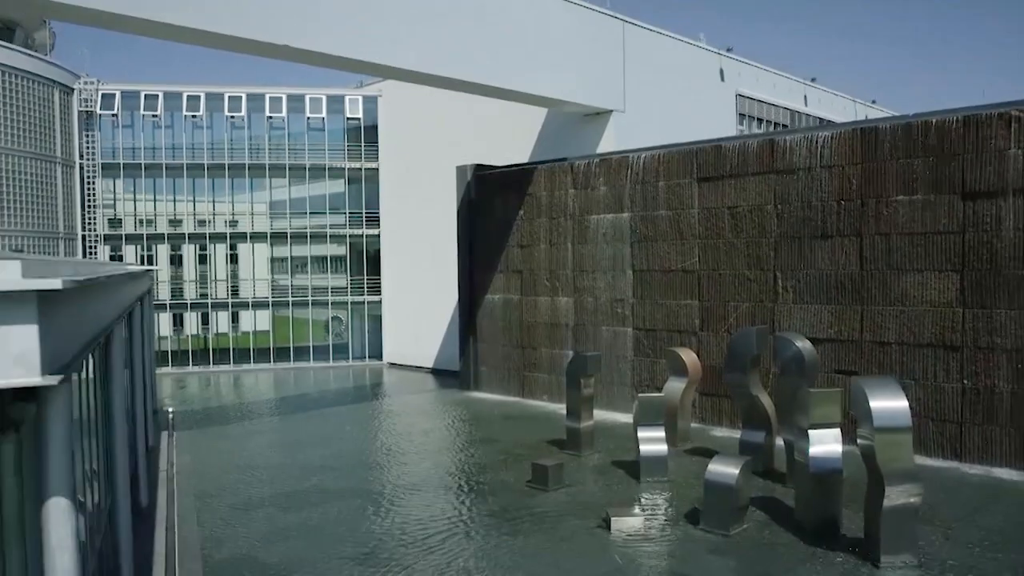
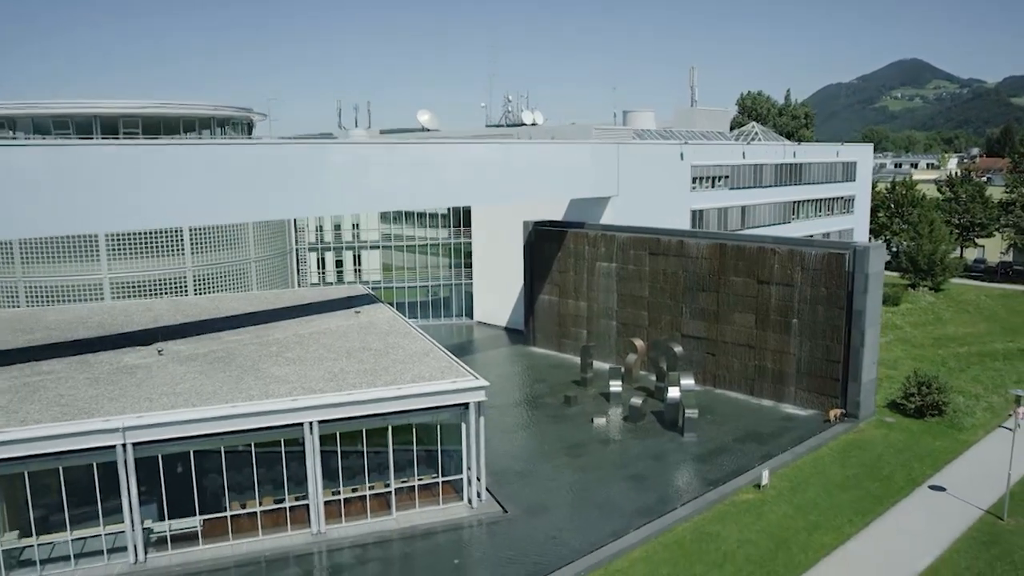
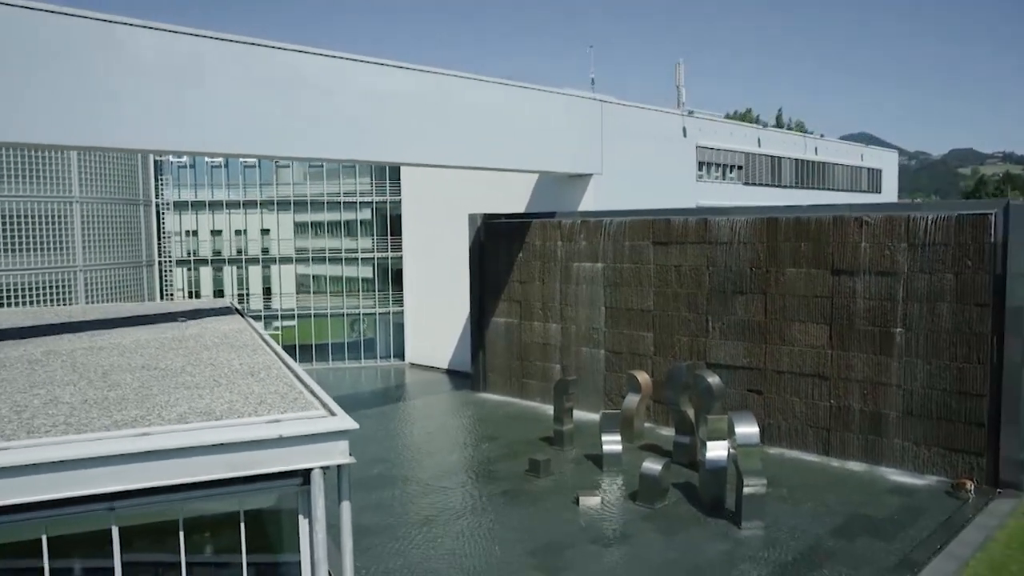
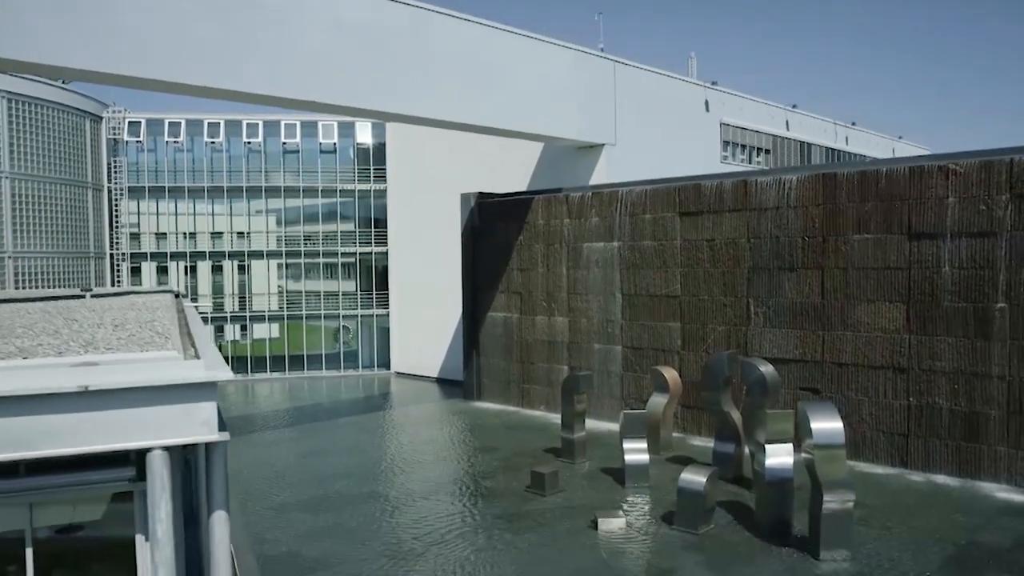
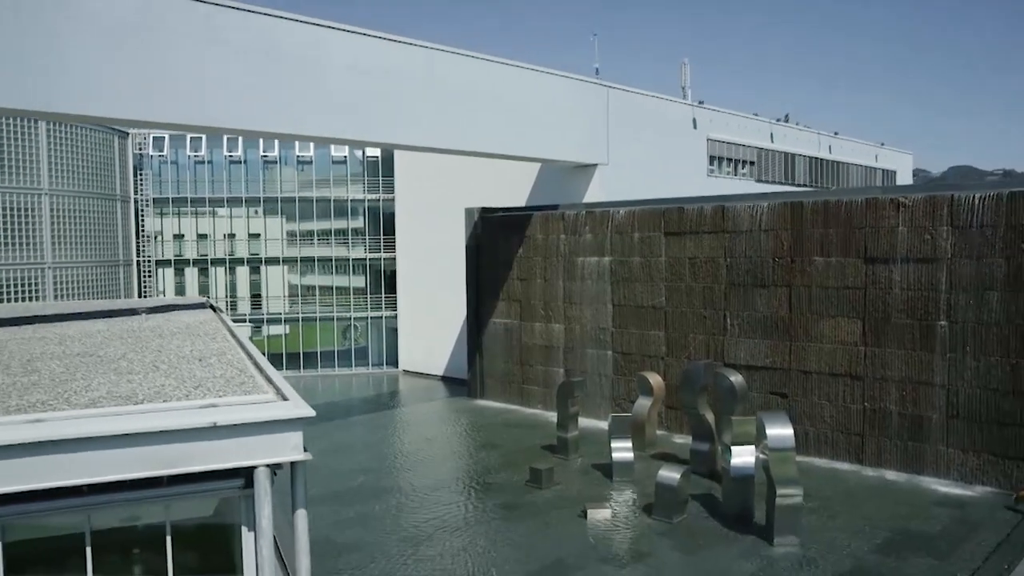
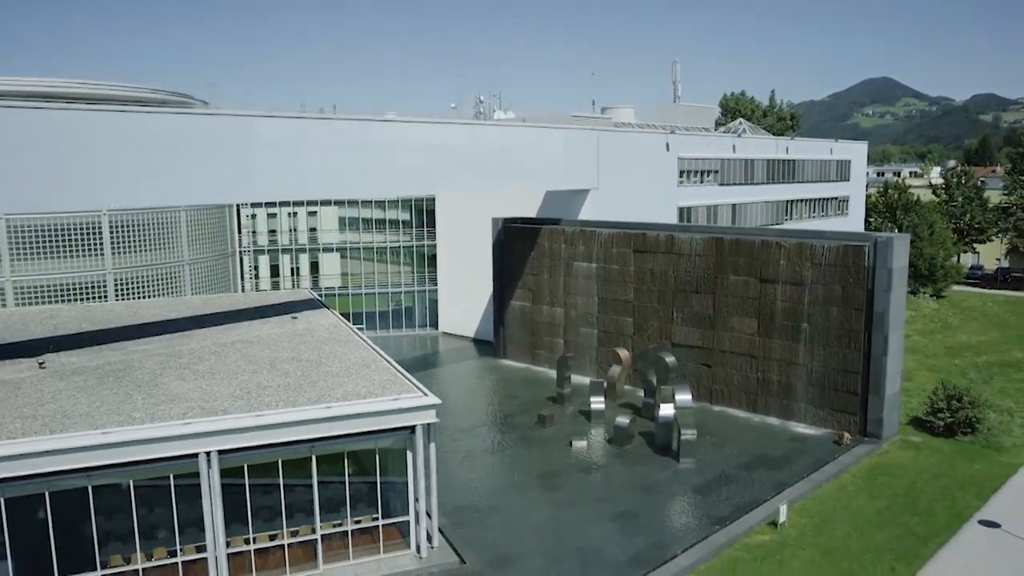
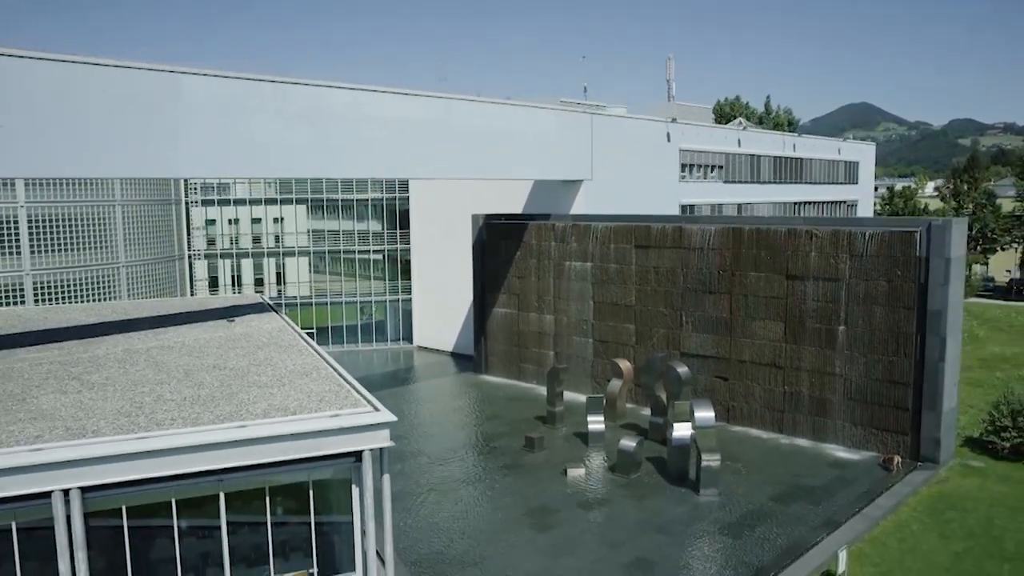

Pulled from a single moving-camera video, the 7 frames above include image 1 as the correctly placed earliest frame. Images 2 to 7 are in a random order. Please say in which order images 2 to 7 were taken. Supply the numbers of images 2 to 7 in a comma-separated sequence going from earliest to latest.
4, 5, 3, 7, 6, 2
